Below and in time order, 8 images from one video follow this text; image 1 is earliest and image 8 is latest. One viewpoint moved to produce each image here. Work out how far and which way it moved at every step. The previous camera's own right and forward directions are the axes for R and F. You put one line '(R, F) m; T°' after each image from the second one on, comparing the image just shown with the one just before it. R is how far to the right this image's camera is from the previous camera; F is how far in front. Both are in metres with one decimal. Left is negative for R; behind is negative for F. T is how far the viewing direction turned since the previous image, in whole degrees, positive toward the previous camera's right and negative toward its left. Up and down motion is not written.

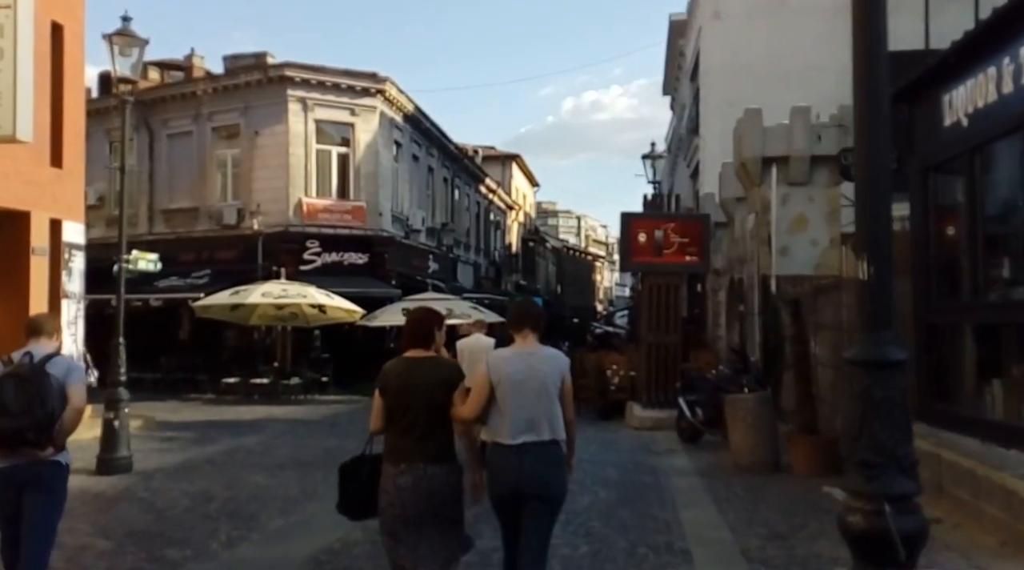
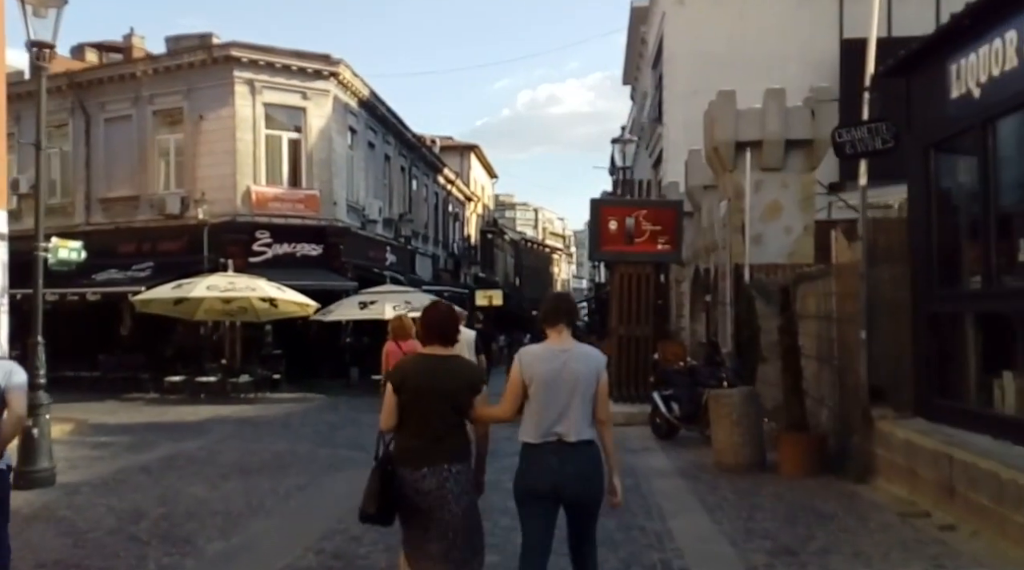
(-0.1, +0.9) m; +3°
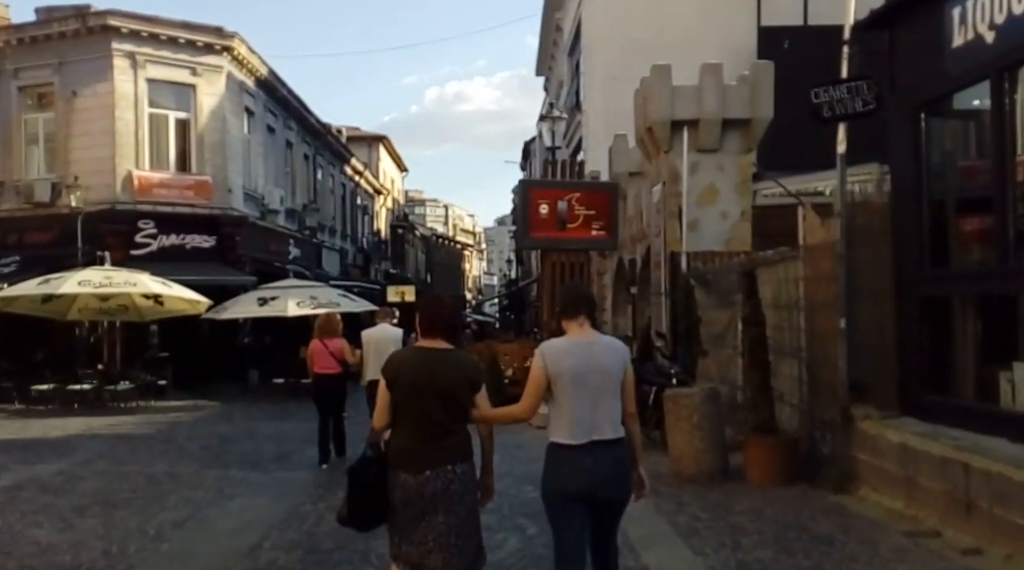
(-0.2, +1.6) m; +6°
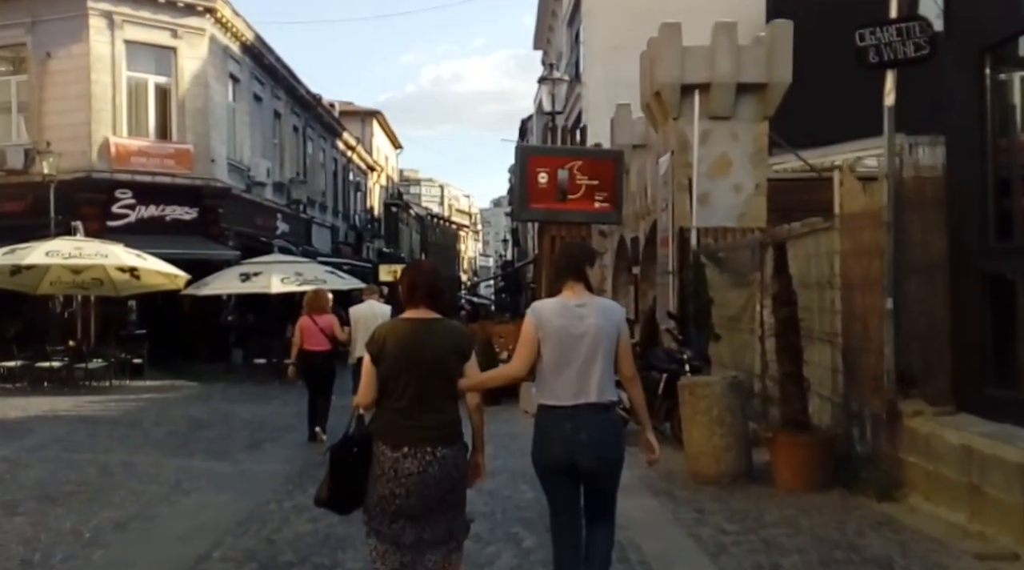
(0.0, +1.0) m; 0°
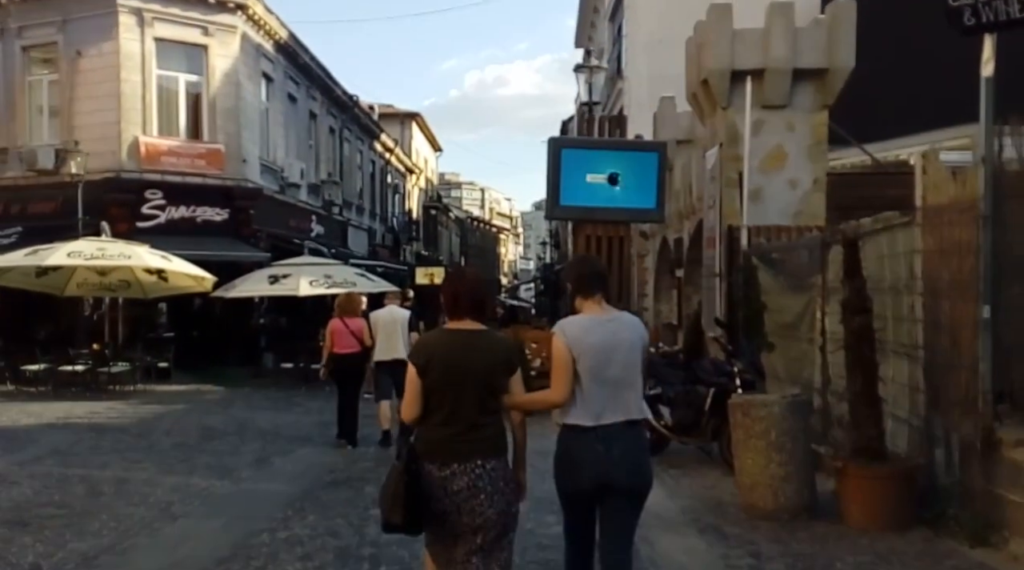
(+0.1, +0.9) m; -3°
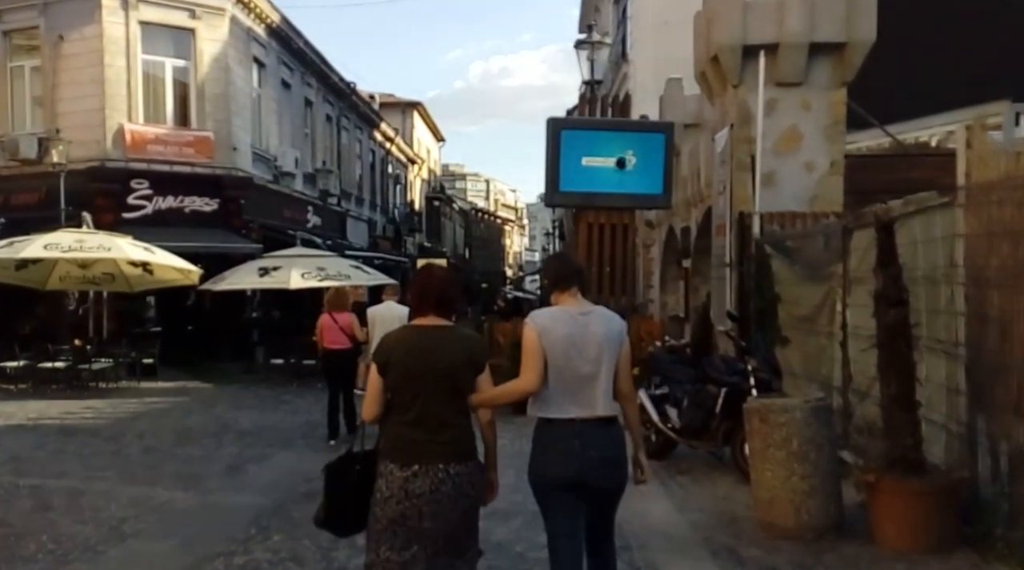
(+0.1, +0.7) m; 0°
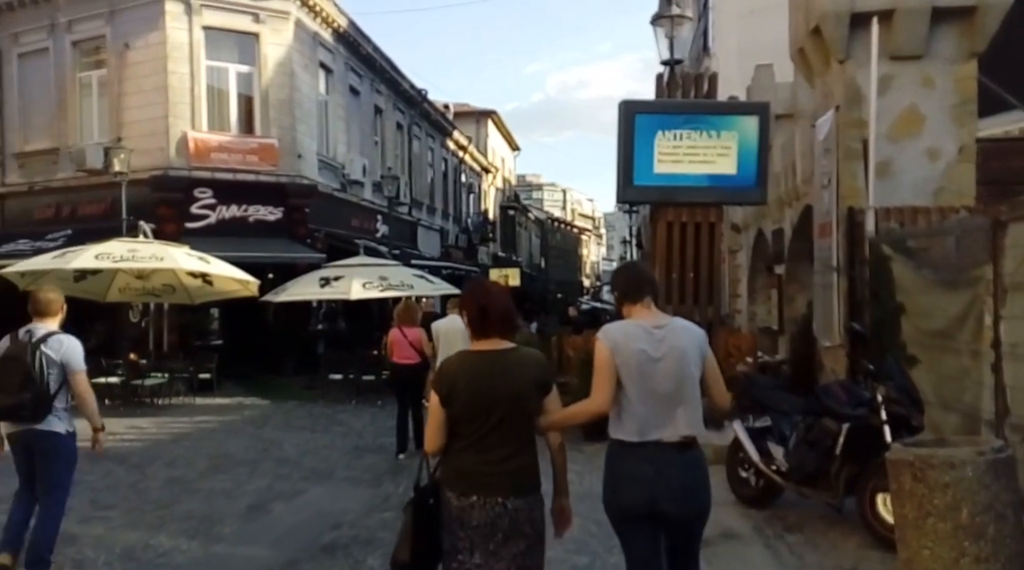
(+0.1, +1.3) m; -5°
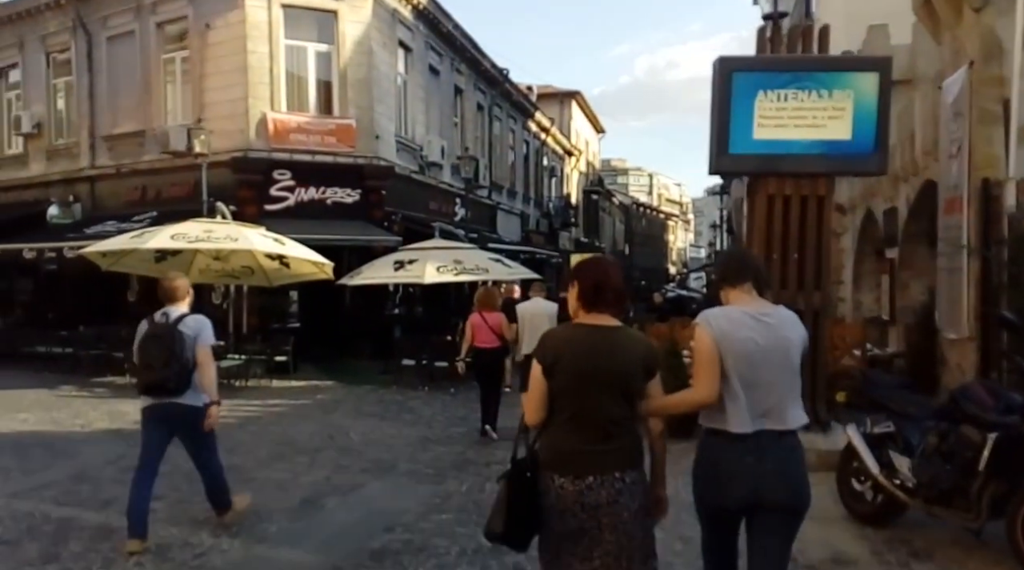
(+0.1, +0.8) m; -6°
